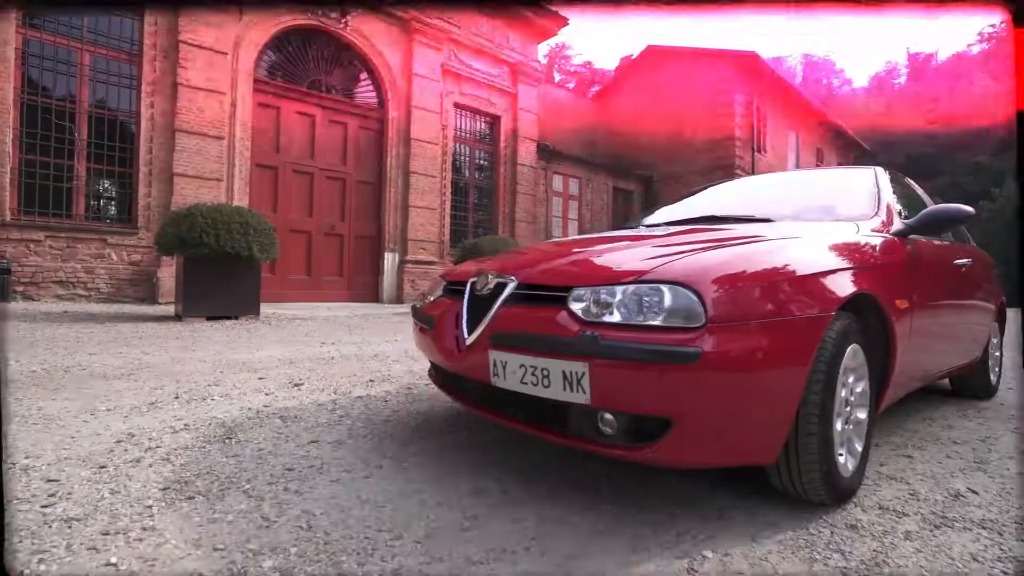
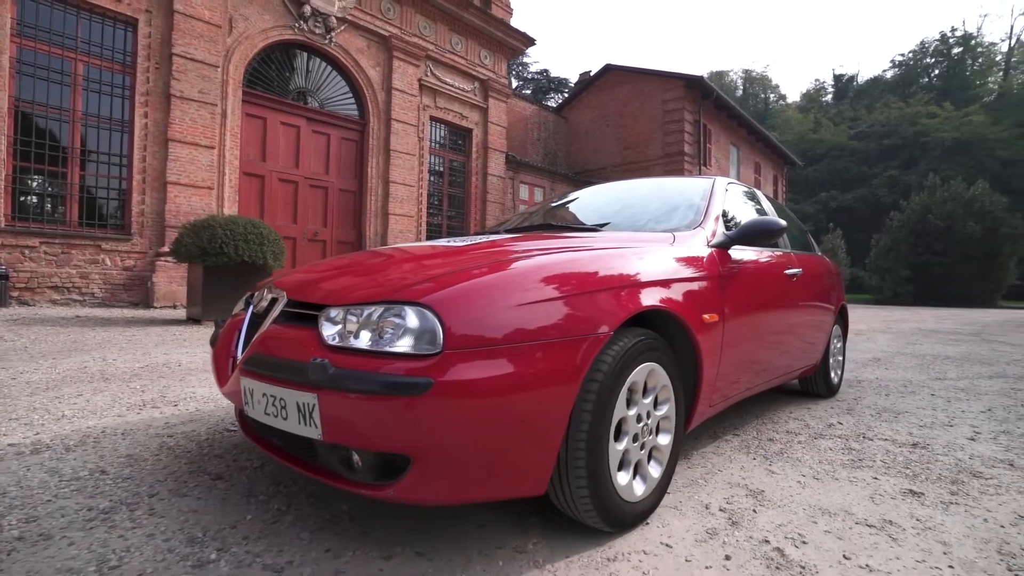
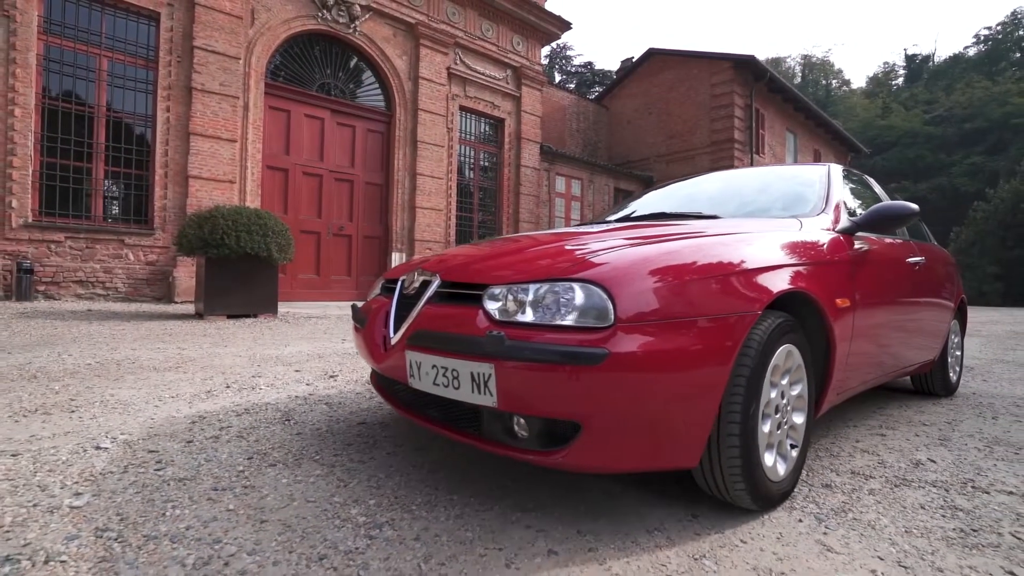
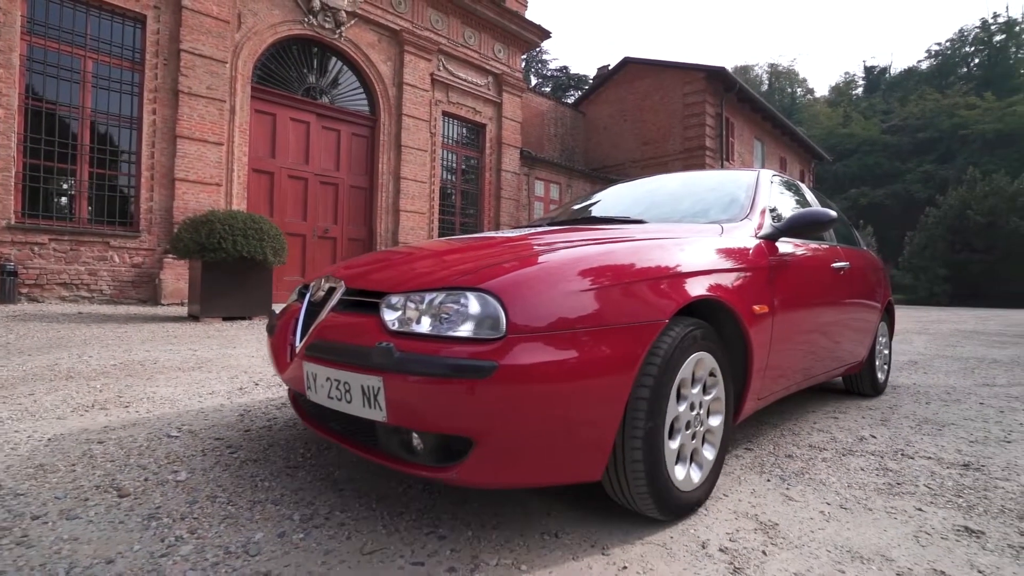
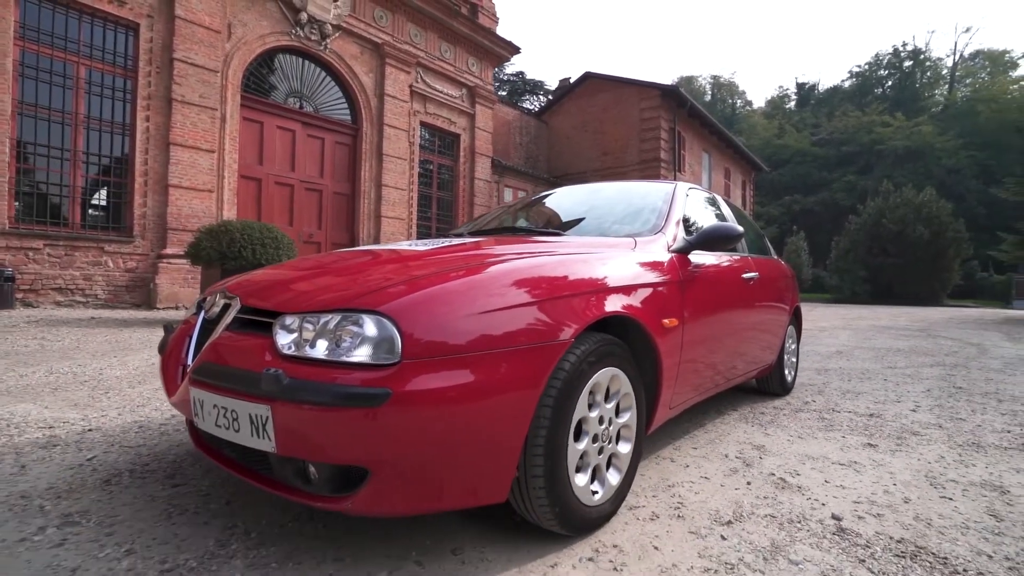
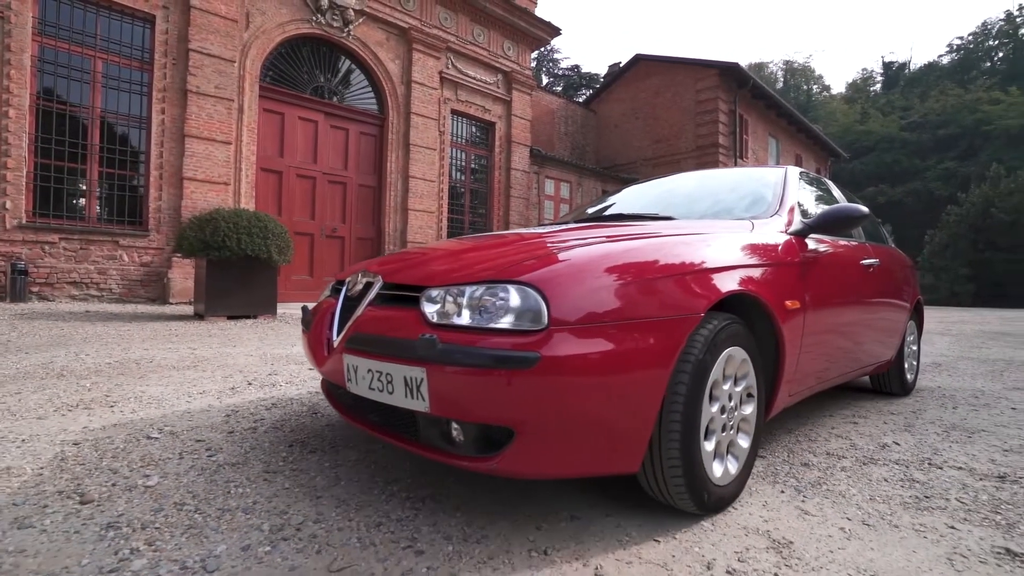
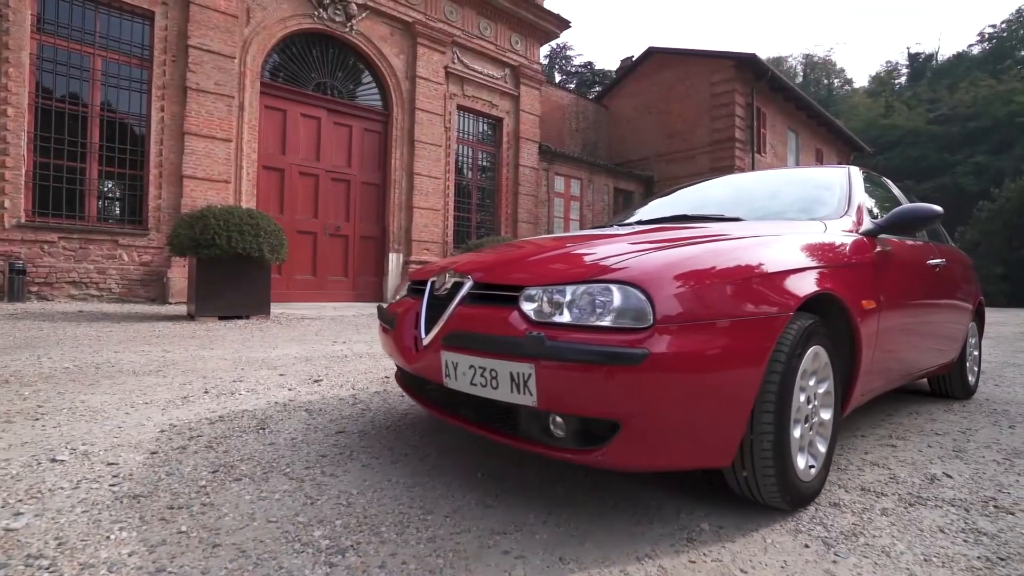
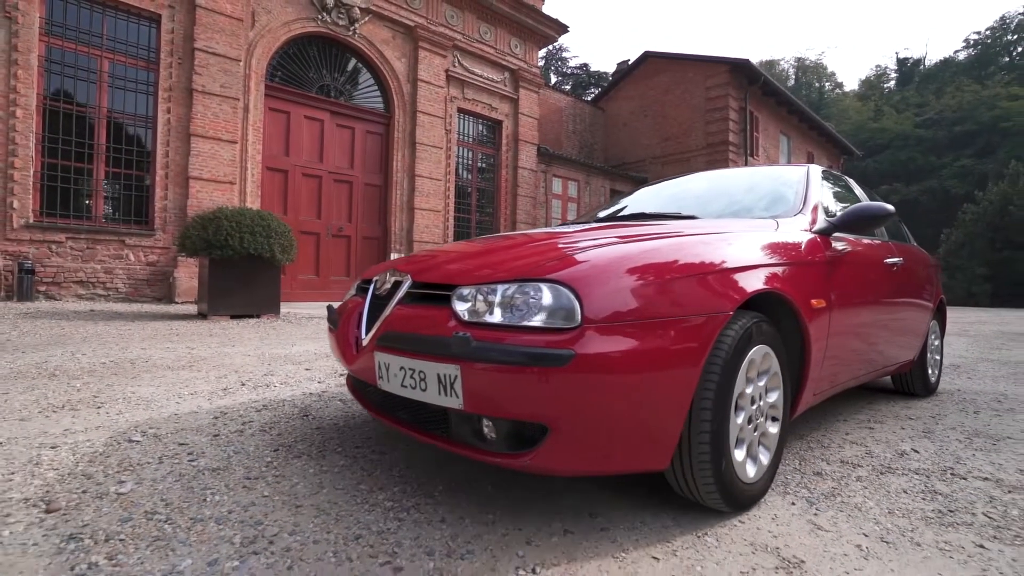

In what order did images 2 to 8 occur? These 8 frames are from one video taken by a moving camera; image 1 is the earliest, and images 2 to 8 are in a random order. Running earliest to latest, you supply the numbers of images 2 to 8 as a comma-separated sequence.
7, 3, 8, 6, 4, 2, 5
